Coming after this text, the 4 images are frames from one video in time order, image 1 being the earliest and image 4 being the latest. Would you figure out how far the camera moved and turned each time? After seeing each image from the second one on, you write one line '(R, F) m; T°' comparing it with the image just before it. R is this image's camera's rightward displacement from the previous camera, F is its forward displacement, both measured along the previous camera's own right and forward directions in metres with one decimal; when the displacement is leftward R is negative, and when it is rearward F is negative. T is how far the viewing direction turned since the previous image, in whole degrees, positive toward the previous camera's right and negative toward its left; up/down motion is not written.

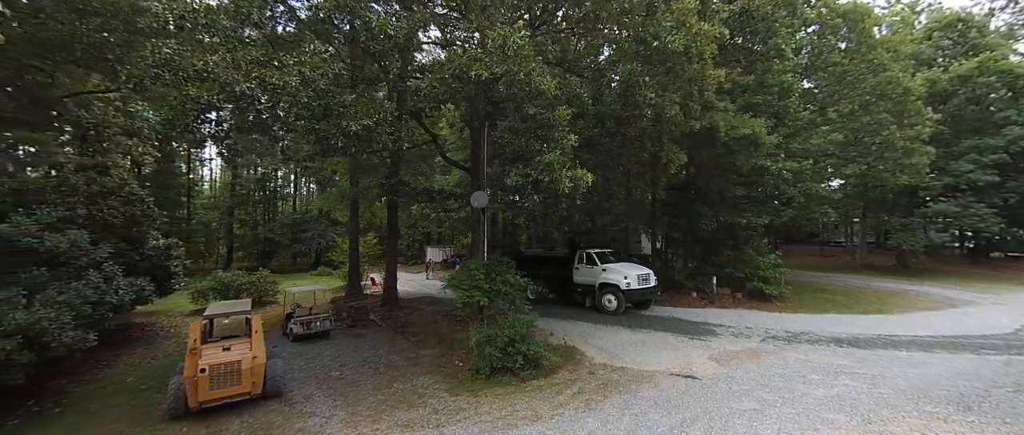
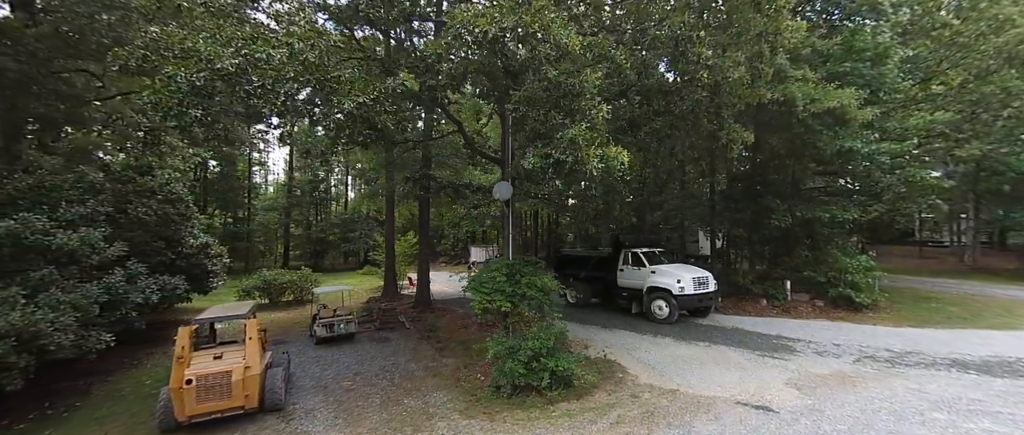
(+0.3, +0.9) m; -7°
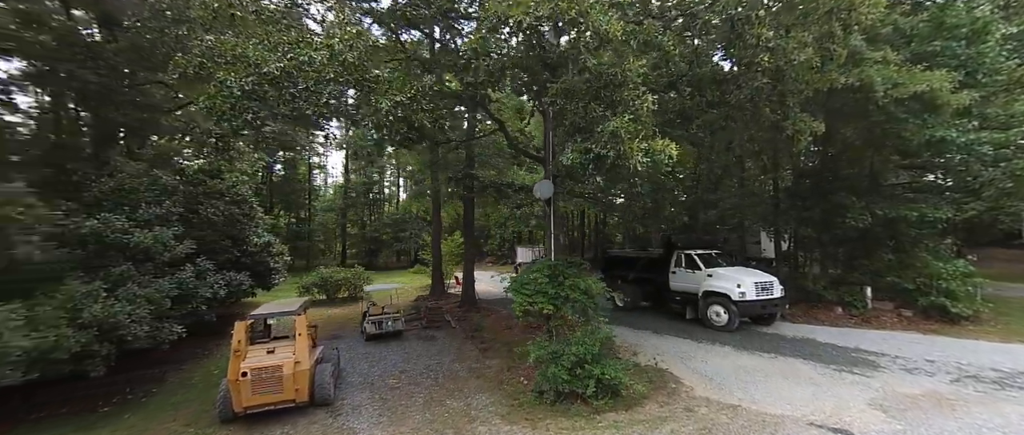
(0.0, +0.2) m; -7°
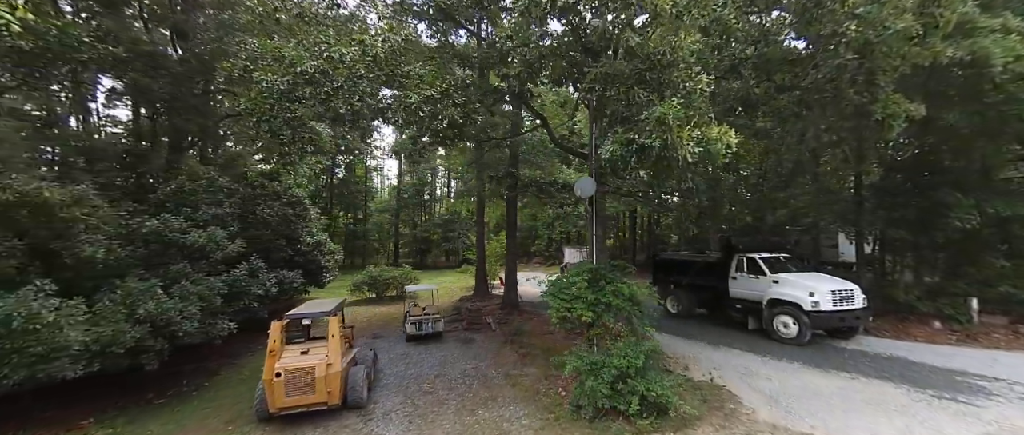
(+0.2, +0.3) m; -7°
